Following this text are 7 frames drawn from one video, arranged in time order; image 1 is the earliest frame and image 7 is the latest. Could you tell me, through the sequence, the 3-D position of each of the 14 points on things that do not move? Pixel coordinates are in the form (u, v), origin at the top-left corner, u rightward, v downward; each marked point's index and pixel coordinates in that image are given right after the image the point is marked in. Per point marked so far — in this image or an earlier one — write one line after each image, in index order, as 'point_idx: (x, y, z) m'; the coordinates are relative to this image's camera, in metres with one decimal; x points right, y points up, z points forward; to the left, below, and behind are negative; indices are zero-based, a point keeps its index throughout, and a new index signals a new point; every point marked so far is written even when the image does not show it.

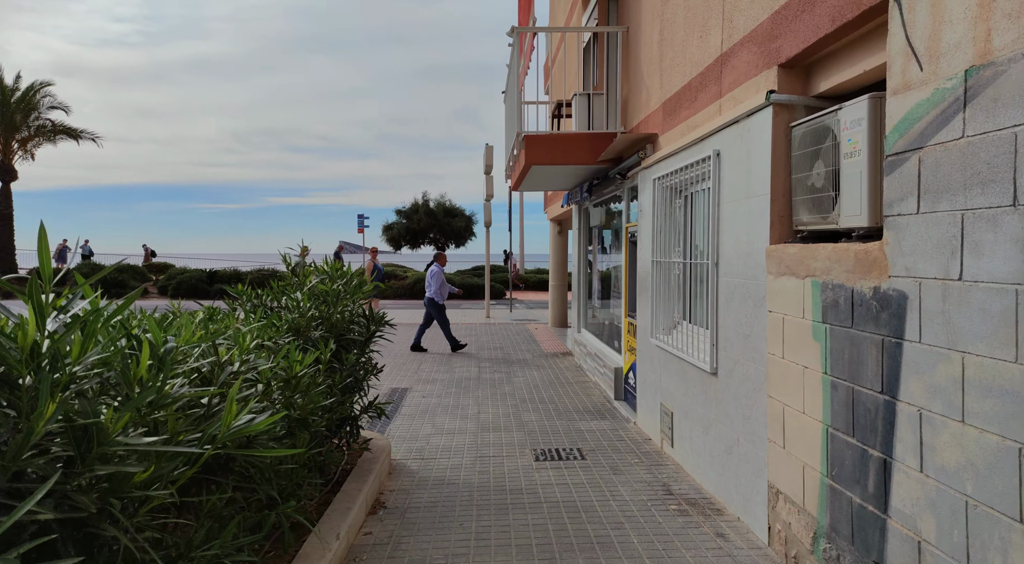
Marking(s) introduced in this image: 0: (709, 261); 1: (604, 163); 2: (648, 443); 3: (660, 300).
0: (+1.3, +0.1, +4.3) m
1: (+1.1, +1.4, +7.3) m
2: (+1.2, -1.4, +5.7) m
3: (+1.3, -0.2, +5.6) m
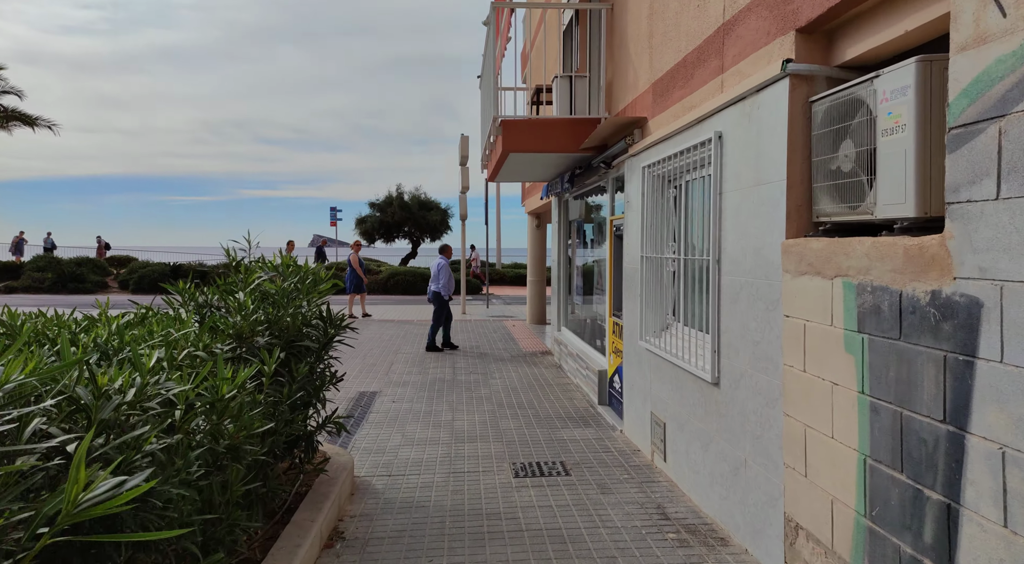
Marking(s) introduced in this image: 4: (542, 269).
0: (+1.2, +0.1, +3.9) m
1: (+0.8, +1.4, +6.8) m
2: (+1.0, -1.4, +5.2) m
3: (+1.1, -0.1, +5.1) m
4: (+0.7, +0.3, +15.1) m
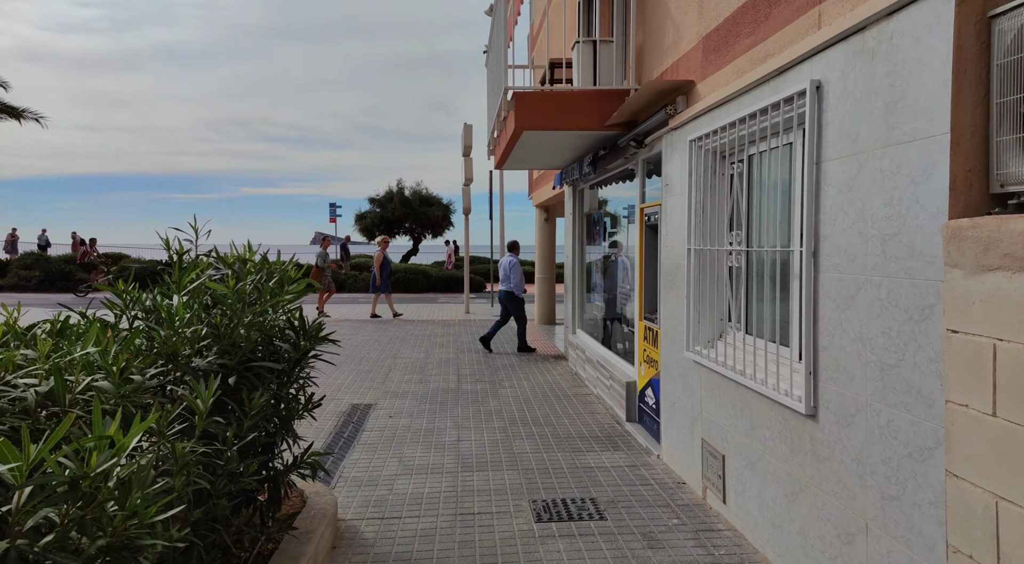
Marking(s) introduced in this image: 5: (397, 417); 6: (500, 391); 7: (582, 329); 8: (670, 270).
0: (+1.3, +0.2, +2.9) m
1: (+0.9, +1.4, +5.9) m
2: (+1.1, -1.4, +4.3) m
3: (+1.2, -0.1, +4.2) m
4: (+0.8, +0.4, +14.2) m
5: (-1.2, -1.4, +6.6) m
6: (-0.1, -1.3, +7.6) m
7: (+1.0, -0.7, +9.1) m
8: (+1.2, +0.1, +4.8) m
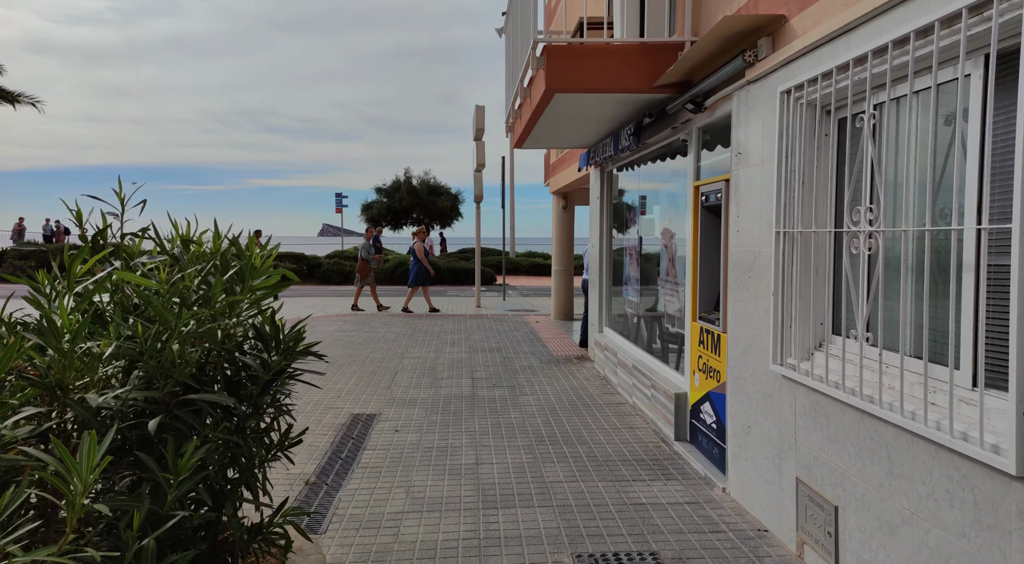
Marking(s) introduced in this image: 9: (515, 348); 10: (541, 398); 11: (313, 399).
0: (+1.5, +0.2, +2.0) m
1: (+1.2, +1.5, +4.9) m
2: (+1.3, -1.4, +3.4) m
3: (+1.4, -0.1, +3.2) m
4: (+1.1, +0.5, +13.2) m
5: (-0.9, -1.3, +5.6) m
6: (+0.1, -1.2, +6.6) m
7: (+1.2, -0.6, +8.2) m
8: (+1.4, +0.1, +3.8) m
9: (0.0, -1.0, +9.6) m
10: (+0.3, -1.2, +6.7) m
11: (-2.0, -1.2, +6.5) m
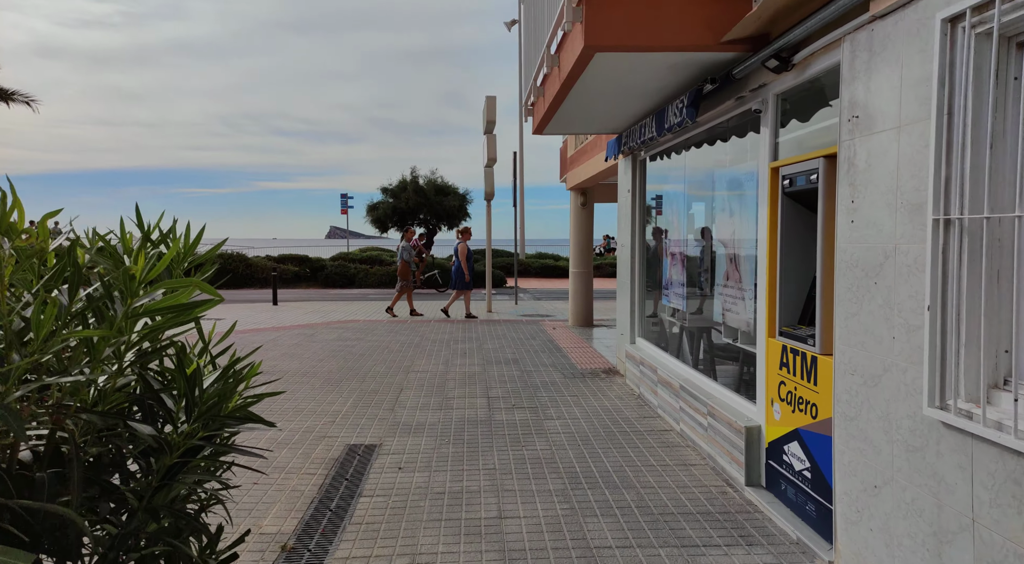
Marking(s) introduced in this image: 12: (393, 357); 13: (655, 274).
0: (+1.7, +0.1, +1.0) m
1: (+1.3, +1.4, +3.9) m
2: (+1.5, -1.4, +2.4) m
3: (+1.6, -0.1, +2.2) m
4: (+1.4, +0.5, +12.2) m
5: (-0.8, -1.3, +4.7) m
6: (+0.3, -1.2, +5.7) m
7: (+1.5, -0.6, +7.2) m
8: (+1.5, +0.1, +2.8) m
9: (+0.3, -1.0, +8.7) m
10: (+0.5, -1.2, +5.7) m
11: (-1.8, -1.2, +5.6) m
12: (-1.6, -1.0, +8.7) m
13: (+1.5, +0.1, +6.9) m
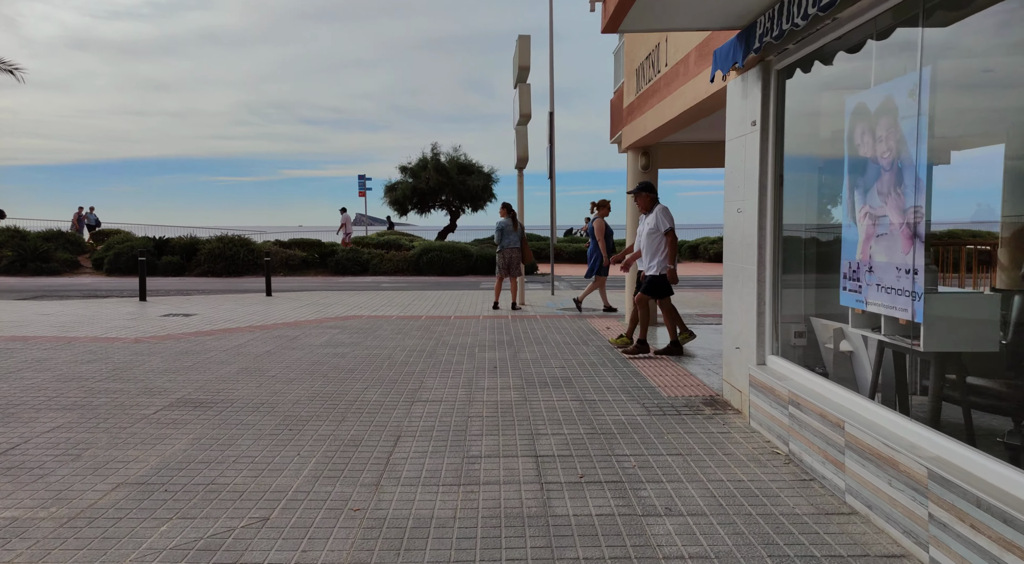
0: (+1.8, +0.1, -1.7) m
1: (+1.6, +1.5, +1.2) m
2: (+1.7, -1.4, -0.3) m
3: (+1.8, -0.1, -0.4) m
4: (+2.0, +0.7, +9.5) m
5: (-0.4, -1.3, +2.1) m
6: (+0.7, -1.2, +3.1) m
7: (+1.9, -0.5, +4.5) m
8: (+1.8, +0.1, +0.2) m
9: (+0.8, -0.9, +6.0) m
10: (+0.9, -1.2, +3.1) m
11: (-1.4, -1.2, +3.1) m
12: (-1.1, -0.9, +6.2) m
13: (+1.9, +0.2, +4.2) m
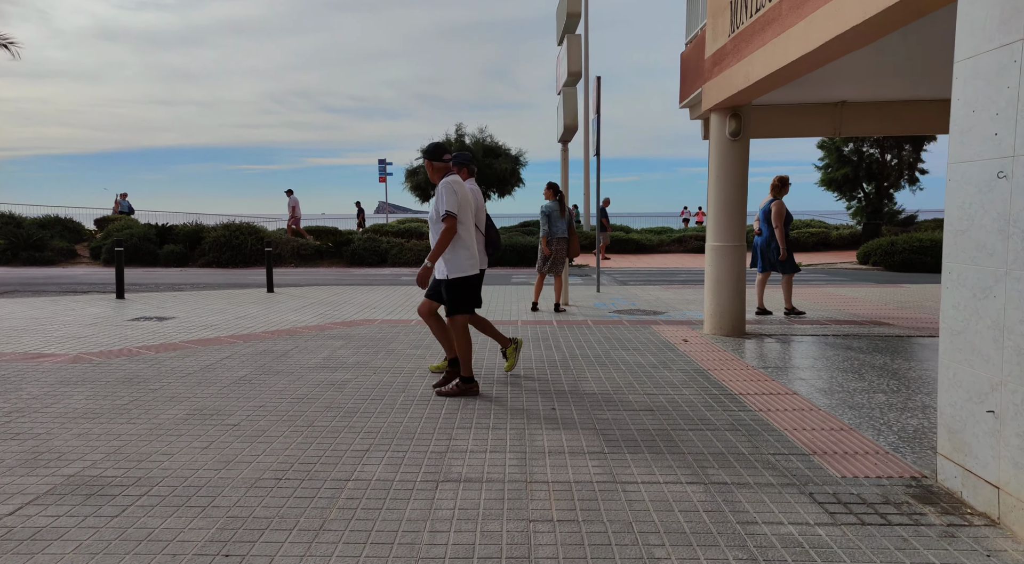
0: (+2.0, -0.1, -3.8) m
1: (+1.9, +1.3, -0.8) m
2: (+2.0, -1.6, -2.3) m
3: (+2.1, -0.3, -2.5) m
4: (+2.6, +0.7, +7.4) m
5: (-0.1, -1.4, +0.2) m
6: (+1.0, -1.3, +1.1) m
7: (+2.3, -0.6, +2.5) m
8: (+2.1, -0.1, -1.9) m
9: (+1.2, -1.0, +4.0) m
10: (+1.2, -1.3, +1.0) m
11: (-1.1, -1.3, +1.1) m
12: (-0.7, -0.9, +4.2) m
13: (+2.3, +0.1, +2.2) m
